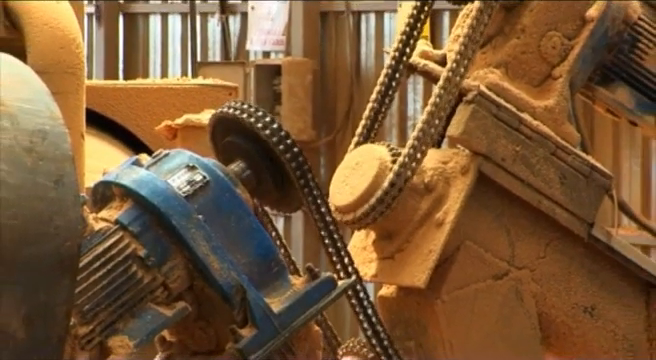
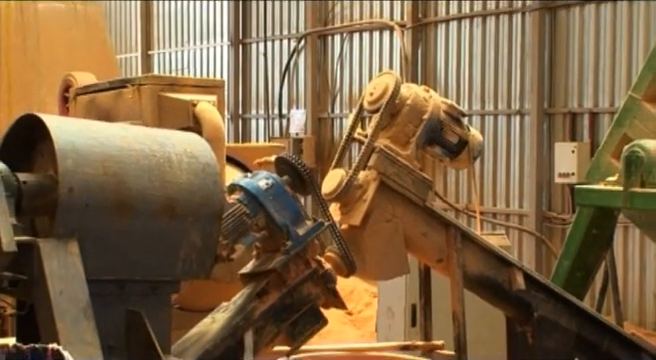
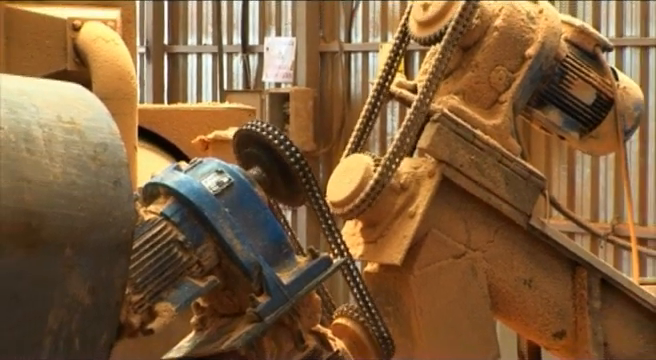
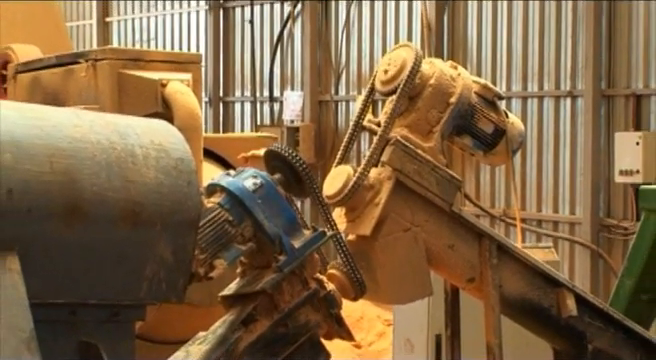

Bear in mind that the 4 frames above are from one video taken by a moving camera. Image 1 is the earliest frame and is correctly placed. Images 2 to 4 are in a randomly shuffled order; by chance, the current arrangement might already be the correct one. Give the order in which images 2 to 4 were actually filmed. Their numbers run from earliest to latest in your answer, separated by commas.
3, 4, 2
